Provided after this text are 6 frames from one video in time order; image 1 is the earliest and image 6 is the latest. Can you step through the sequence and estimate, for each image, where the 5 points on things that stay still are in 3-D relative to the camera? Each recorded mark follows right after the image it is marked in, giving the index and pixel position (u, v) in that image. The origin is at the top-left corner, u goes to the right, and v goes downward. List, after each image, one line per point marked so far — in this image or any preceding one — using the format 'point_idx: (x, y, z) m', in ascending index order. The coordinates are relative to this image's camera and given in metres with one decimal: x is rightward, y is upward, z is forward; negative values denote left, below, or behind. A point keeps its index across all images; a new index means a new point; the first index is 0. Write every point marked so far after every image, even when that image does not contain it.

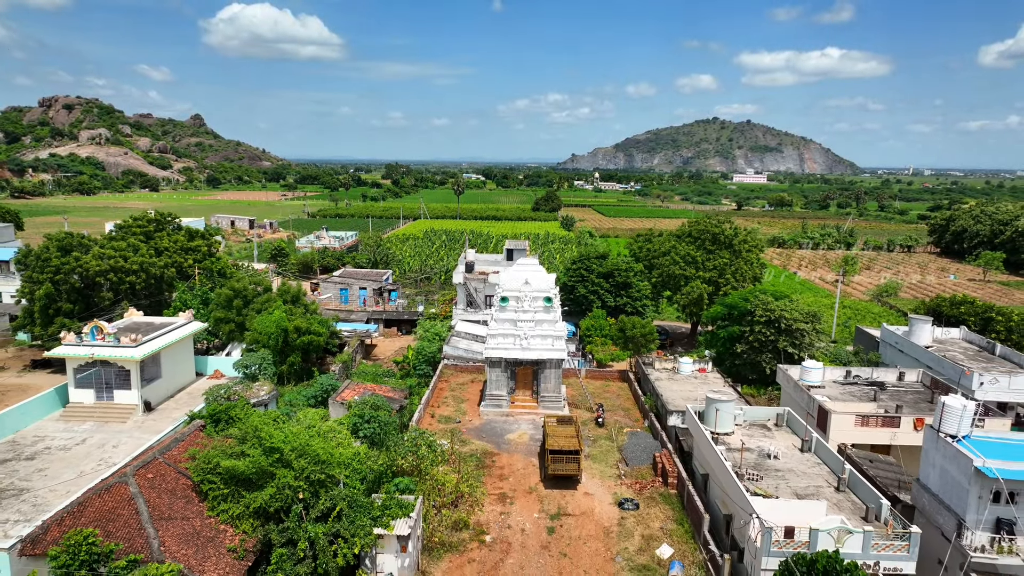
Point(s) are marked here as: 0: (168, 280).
0: (-6.7, +0.1, +14.4) m
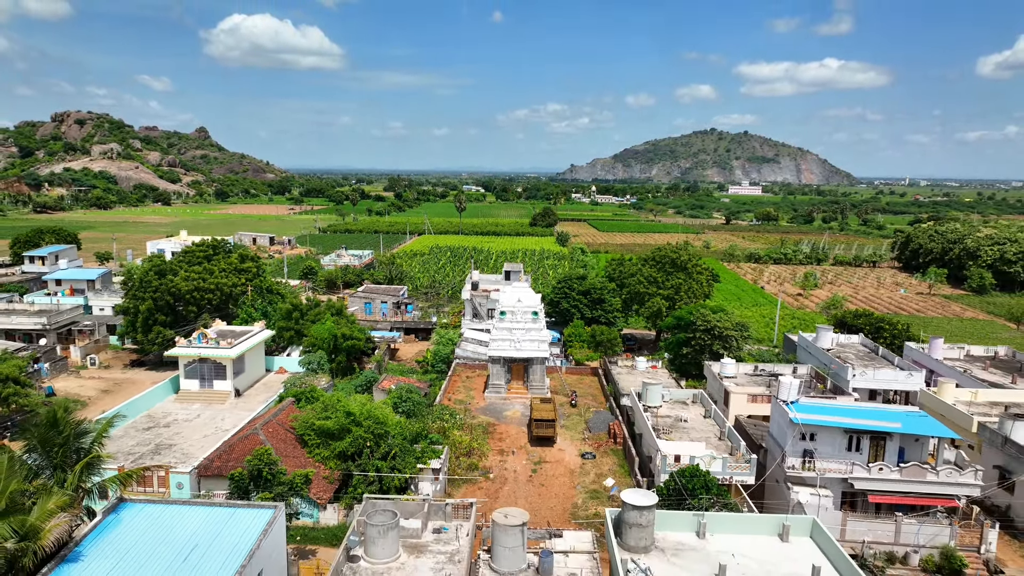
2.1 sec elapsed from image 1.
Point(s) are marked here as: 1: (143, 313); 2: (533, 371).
0: (-6.8, -0.3, +18.0) m
1: (-8.2, -0.5, +16.2) m
2: (+0.4, -1.6, +13.9) m
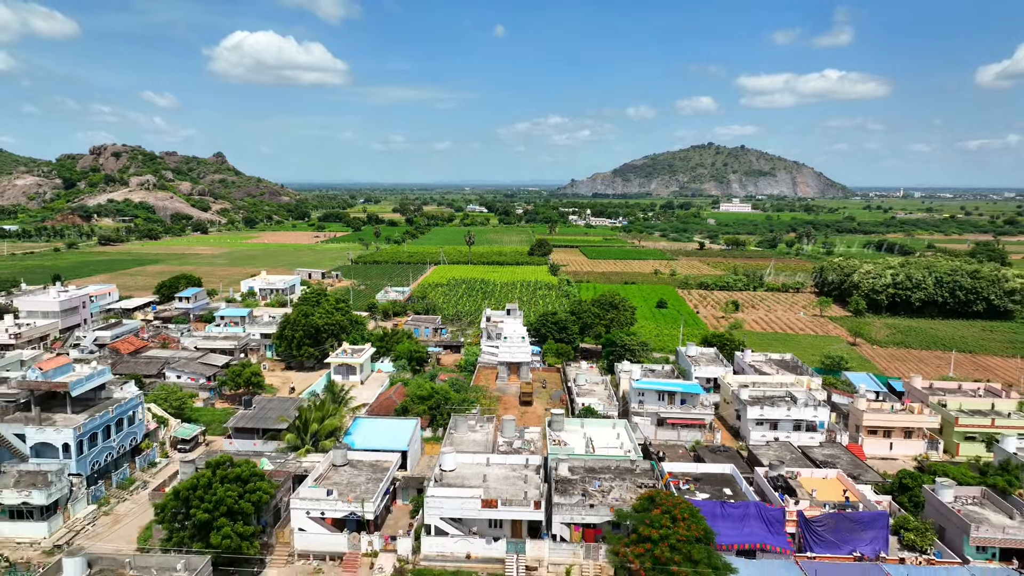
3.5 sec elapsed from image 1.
0: (-6.8, -1.7, +29.6) m
1: (-8.2, -1.9, +27.8) m
2: (+0.4, -2.8, +25.5) m
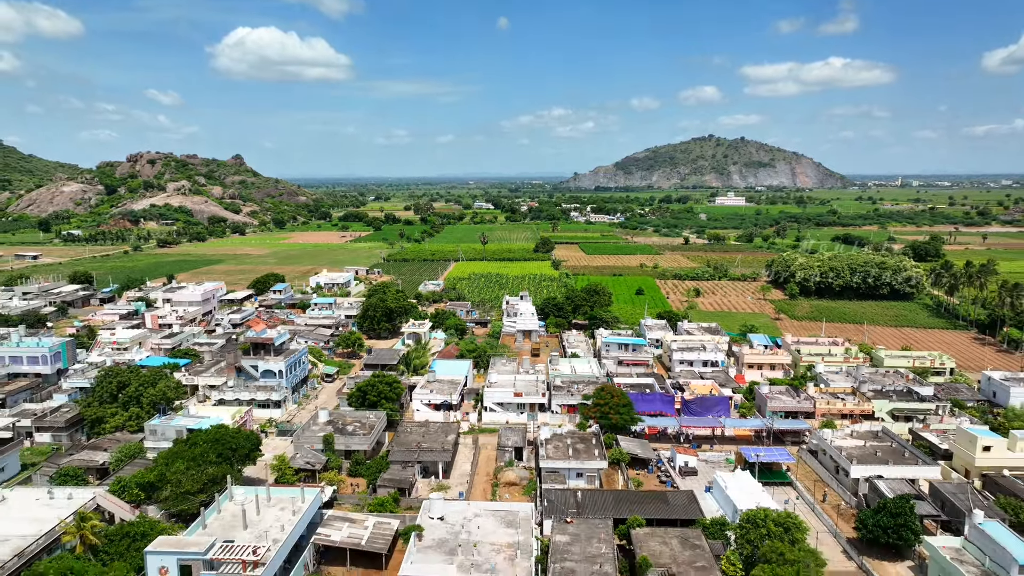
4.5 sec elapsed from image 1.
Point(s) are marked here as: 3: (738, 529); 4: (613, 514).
0: (-6.1, -1.3, +42.0) m
1: (-7.5, -1.6, +40.2) m
2: (+1.1, -2.4, +37.8) m
3: (+5.0, -5.3, +16.1) m
4: (+2.4, -5.4, +17.5) m
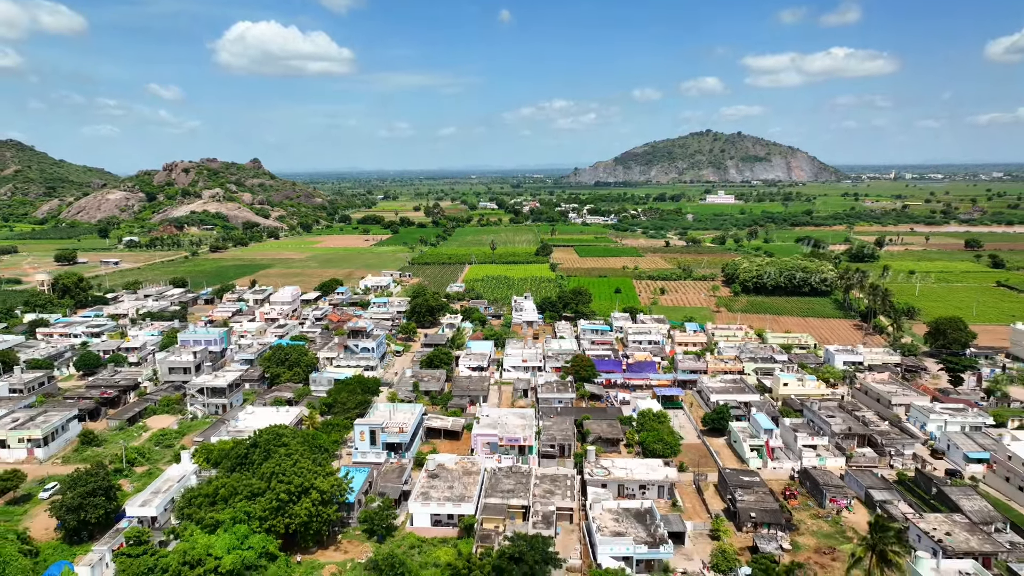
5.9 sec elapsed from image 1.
0: (-5.6, -1.5, +57.8) m
1: (-6.9, -1.9, +56.0) m
2: (+1.6, -2.7, +53.7) m
3: (+5.5, -5.8, +32.0) m
4: (+2.9, -5.8, +33.4) m
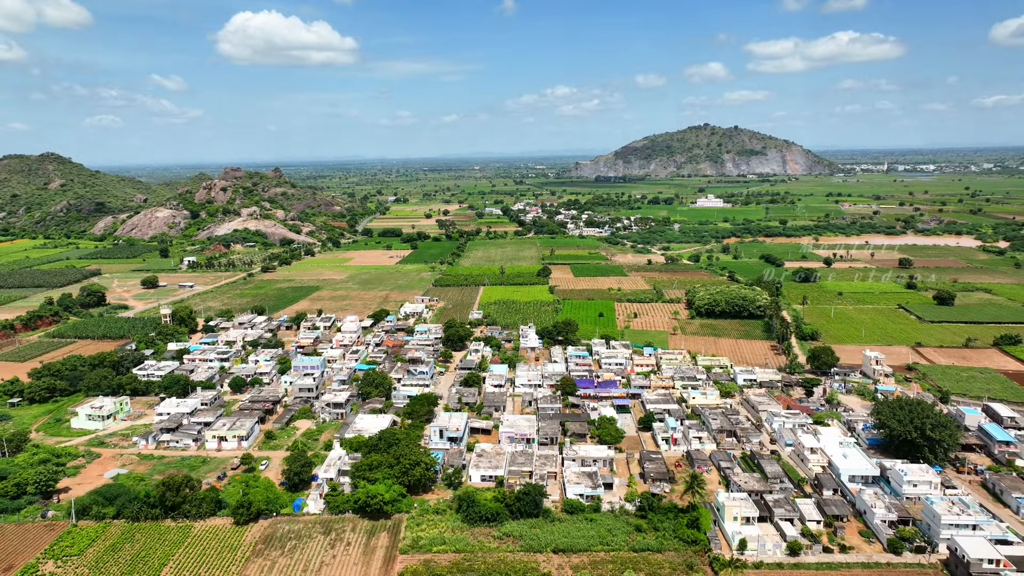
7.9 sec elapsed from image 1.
0: (-4.8, -5.1, +78.6) m
1: (-6.1, -5.4, +76.8) m
2: (+2.4, -6.2, +74.4) m
3: (+6.2, -9.7, +52.8) m
4: (+3.7, -9.7, +54.2) m
